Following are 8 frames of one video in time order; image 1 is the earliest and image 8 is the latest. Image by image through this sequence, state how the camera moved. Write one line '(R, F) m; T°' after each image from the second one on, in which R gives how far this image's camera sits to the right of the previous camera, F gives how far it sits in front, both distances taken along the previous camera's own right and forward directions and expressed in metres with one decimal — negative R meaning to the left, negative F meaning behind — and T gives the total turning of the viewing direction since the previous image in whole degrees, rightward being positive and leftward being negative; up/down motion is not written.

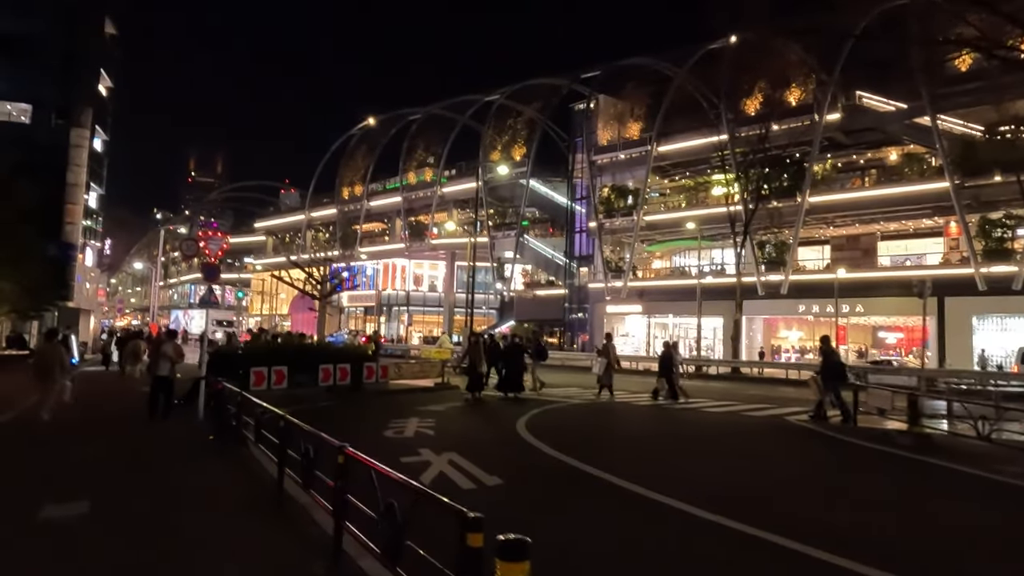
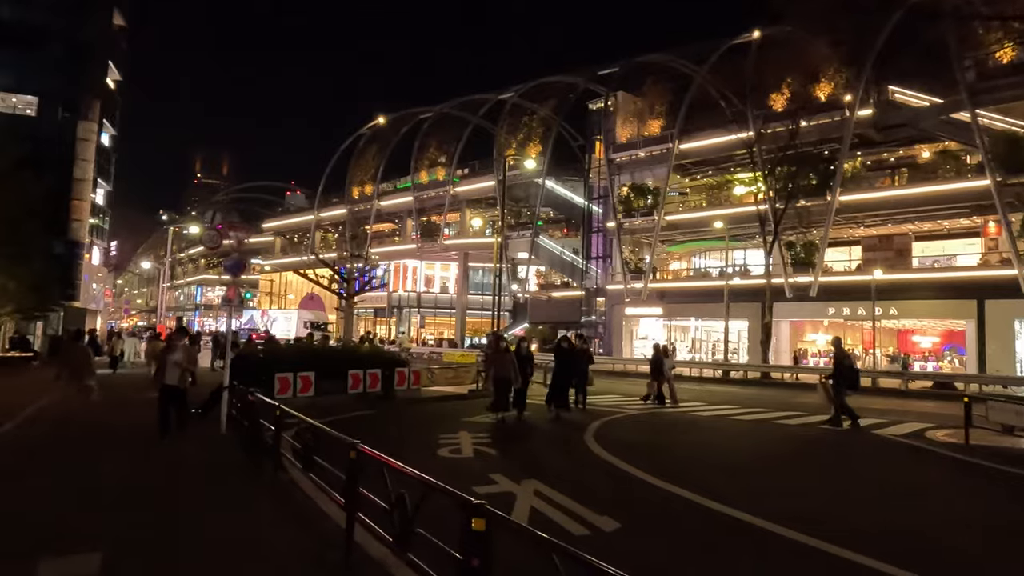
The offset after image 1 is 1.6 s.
(-0.8, +1.2) m; 0°
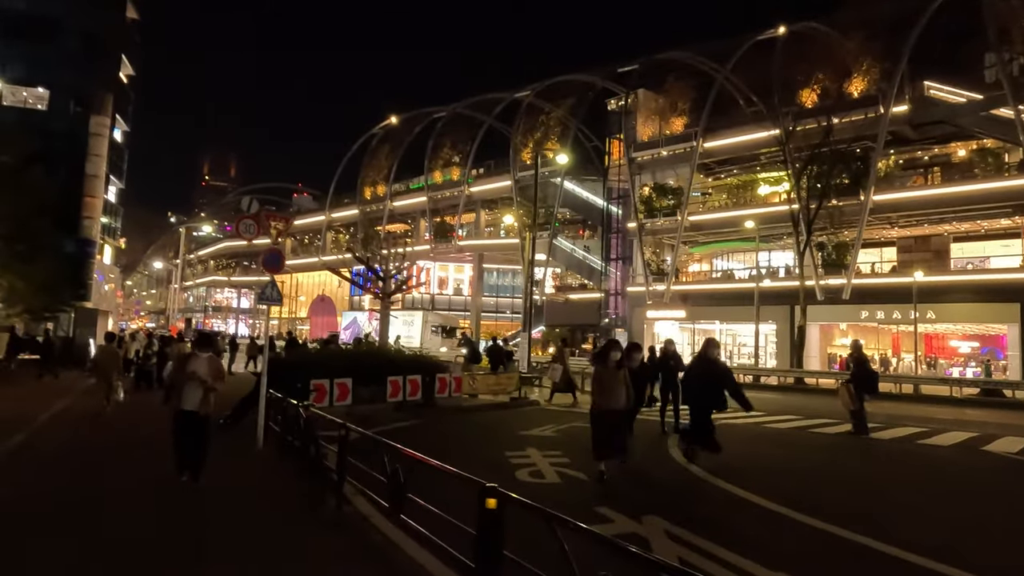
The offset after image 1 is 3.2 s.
(-0.8, +1.1) m; 0°
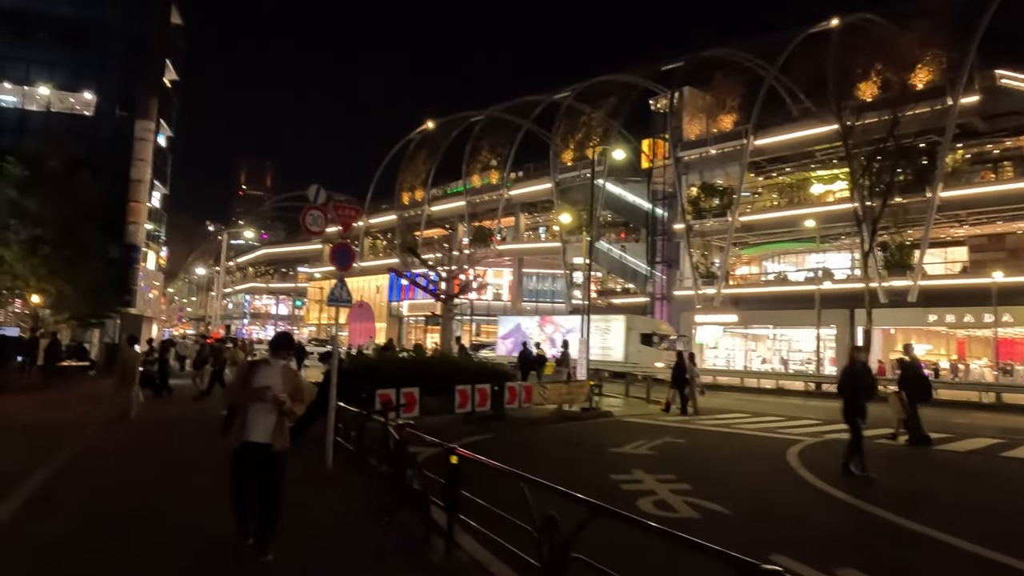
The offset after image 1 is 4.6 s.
(-0.7, +1.0) m; -3°
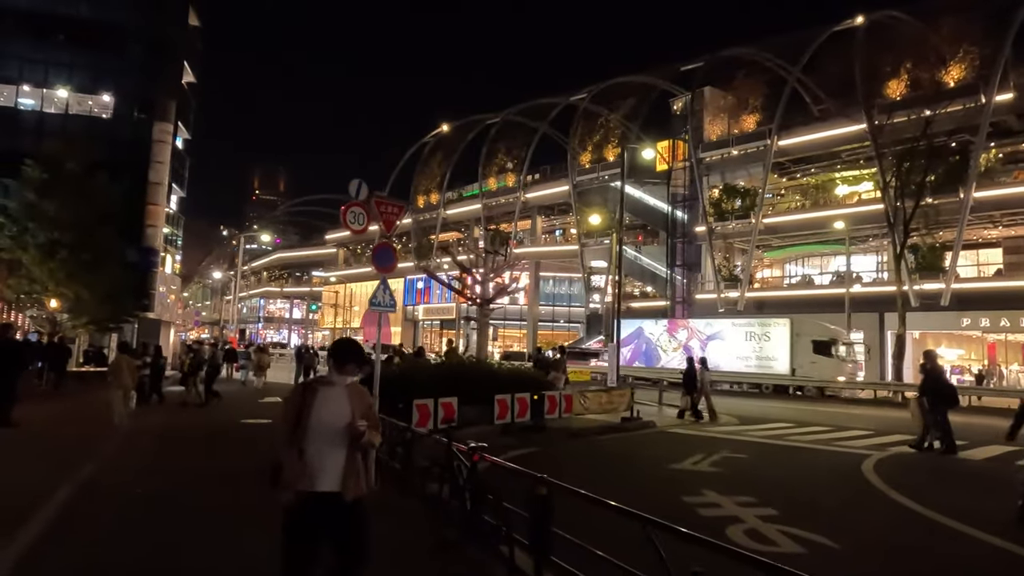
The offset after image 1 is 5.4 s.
(-0.5, +0.6) m; -1°
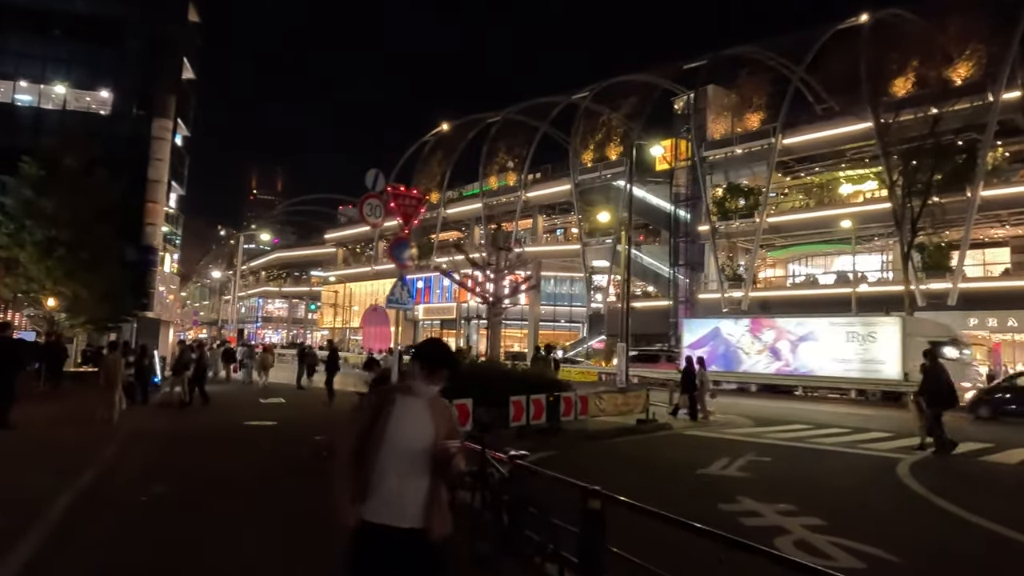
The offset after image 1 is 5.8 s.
(-0.3, +0.3) m; 0°
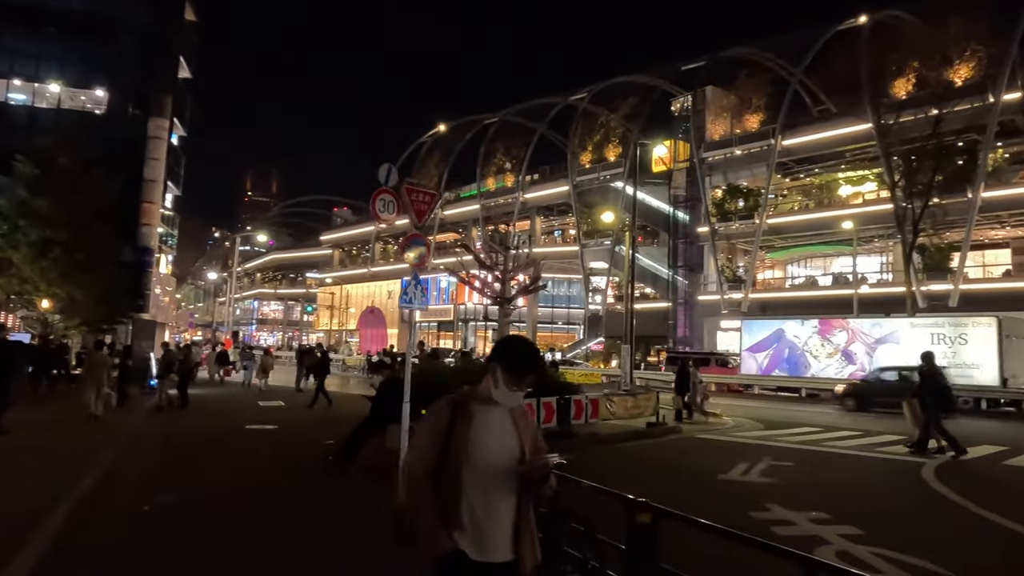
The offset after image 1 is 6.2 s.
(-0.2, +0.2) m; 0°
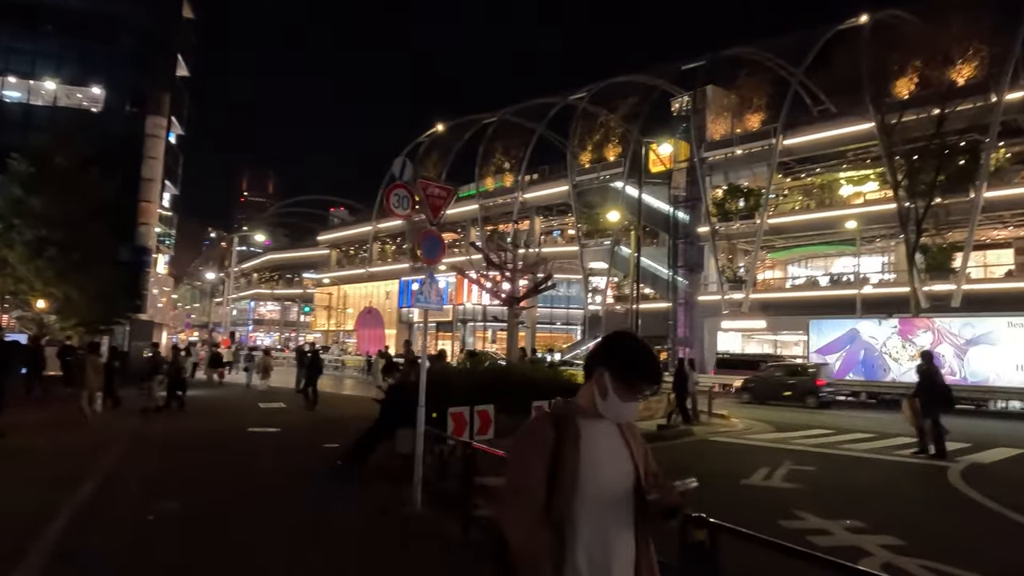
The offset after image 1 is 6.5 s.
(-0.2, +0.2) m; 0°
